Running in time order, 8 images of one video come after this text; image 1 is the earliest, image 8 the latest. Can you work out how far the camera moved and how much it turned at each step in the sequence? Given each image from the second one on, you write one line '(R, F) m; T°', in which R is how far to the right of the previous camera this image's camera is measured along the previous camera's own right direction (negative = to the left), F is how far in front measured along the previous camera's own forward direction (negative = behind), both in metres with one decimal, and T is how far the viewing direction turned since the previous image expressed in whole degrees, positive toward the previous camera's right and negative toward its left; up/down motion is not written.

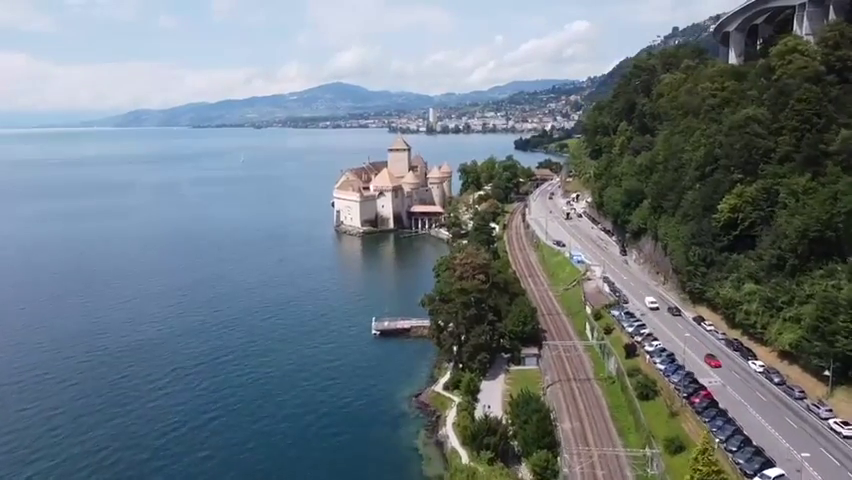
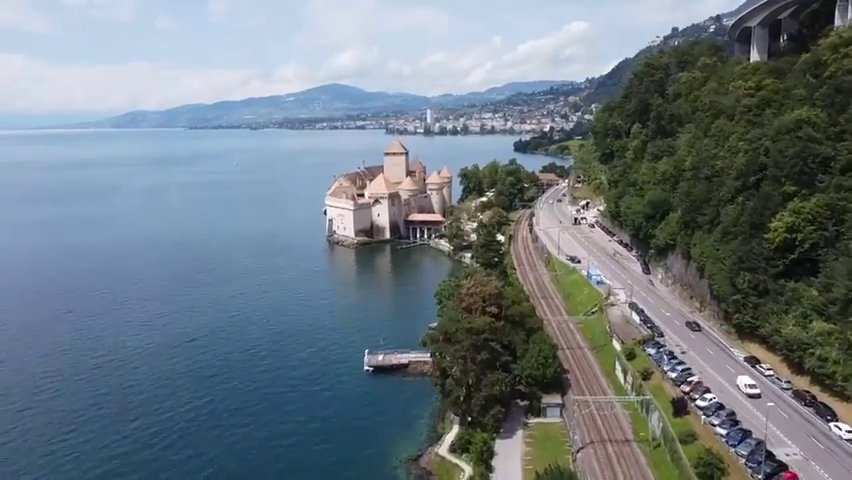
(-0.1, +4.7) m; 0°
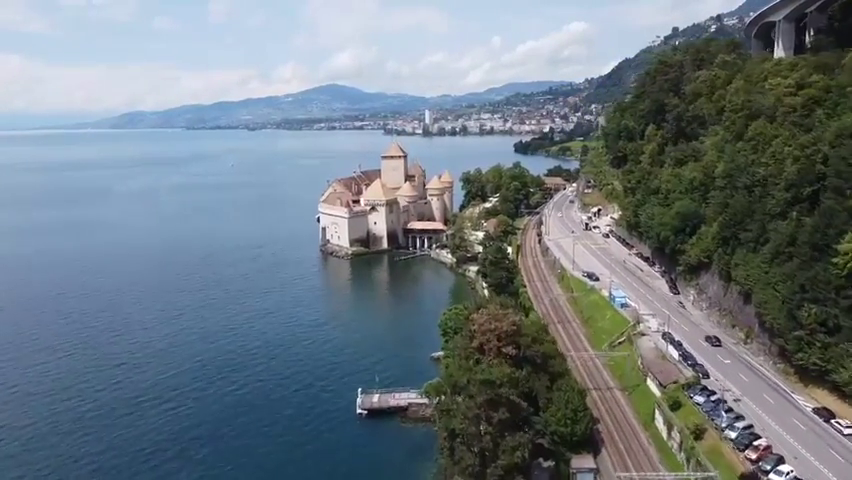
(-0.1, +4.2) m; 0°
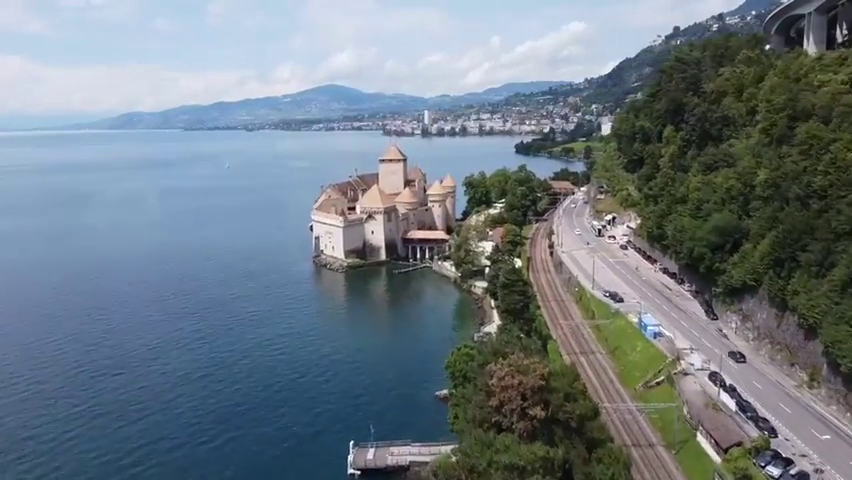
(-0.1, +4.2) m; 0°
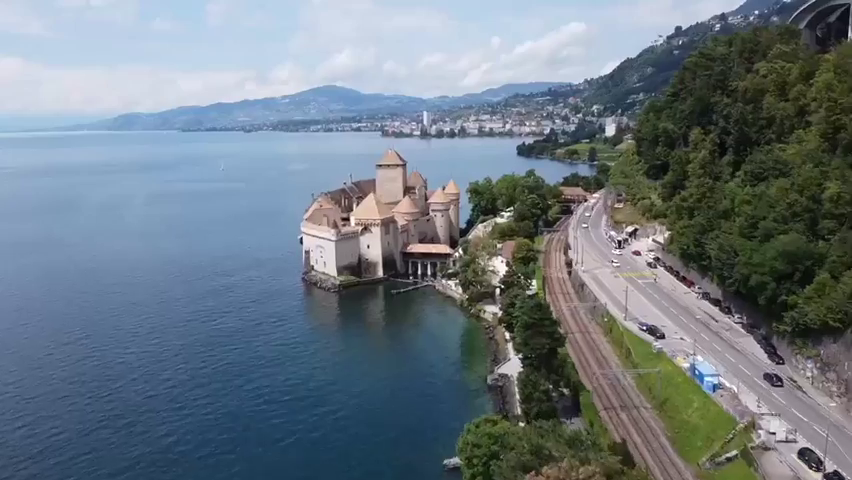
(-0.2, +5.3) m; 0°
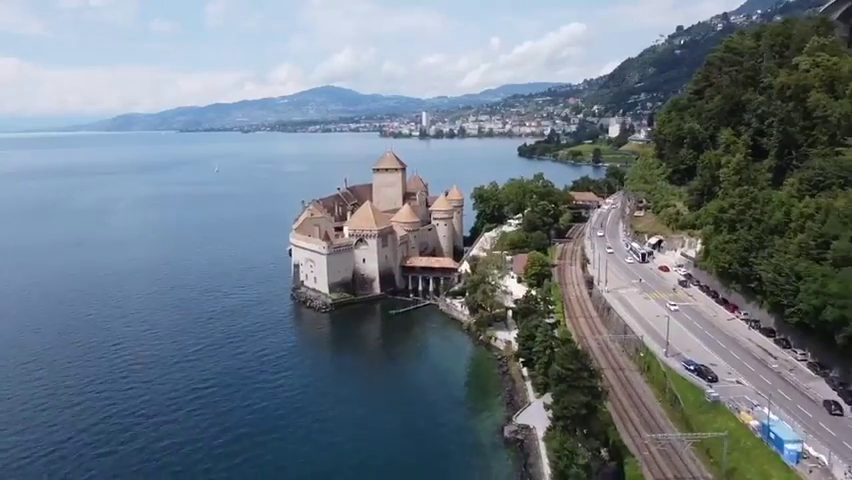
(-0.1, +4.8) m; 0°
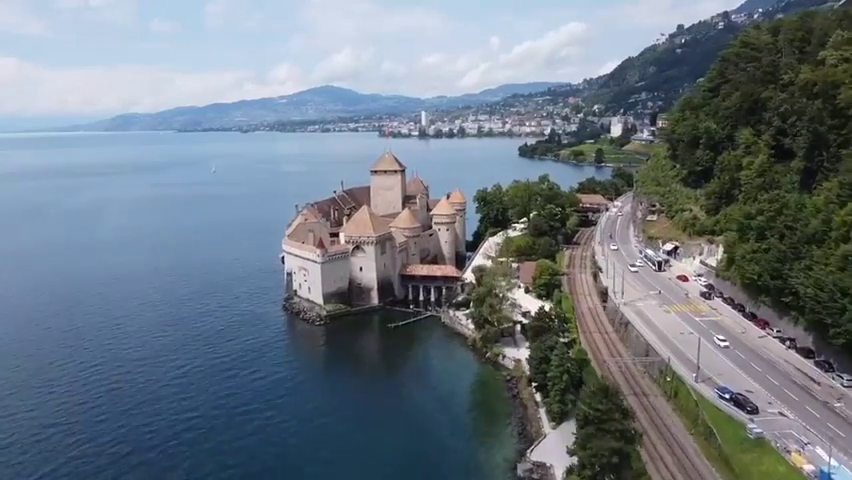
(-0.1, +2.7) m; 0°
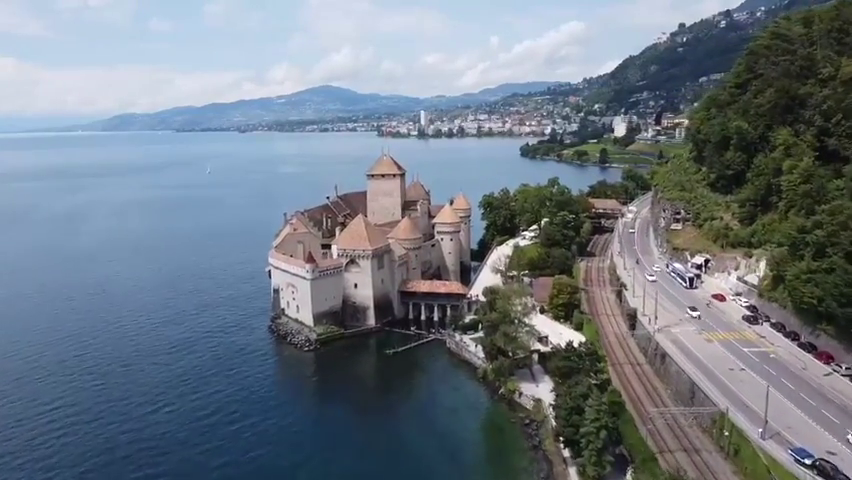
(-0.1, +4.3) m; 0°
